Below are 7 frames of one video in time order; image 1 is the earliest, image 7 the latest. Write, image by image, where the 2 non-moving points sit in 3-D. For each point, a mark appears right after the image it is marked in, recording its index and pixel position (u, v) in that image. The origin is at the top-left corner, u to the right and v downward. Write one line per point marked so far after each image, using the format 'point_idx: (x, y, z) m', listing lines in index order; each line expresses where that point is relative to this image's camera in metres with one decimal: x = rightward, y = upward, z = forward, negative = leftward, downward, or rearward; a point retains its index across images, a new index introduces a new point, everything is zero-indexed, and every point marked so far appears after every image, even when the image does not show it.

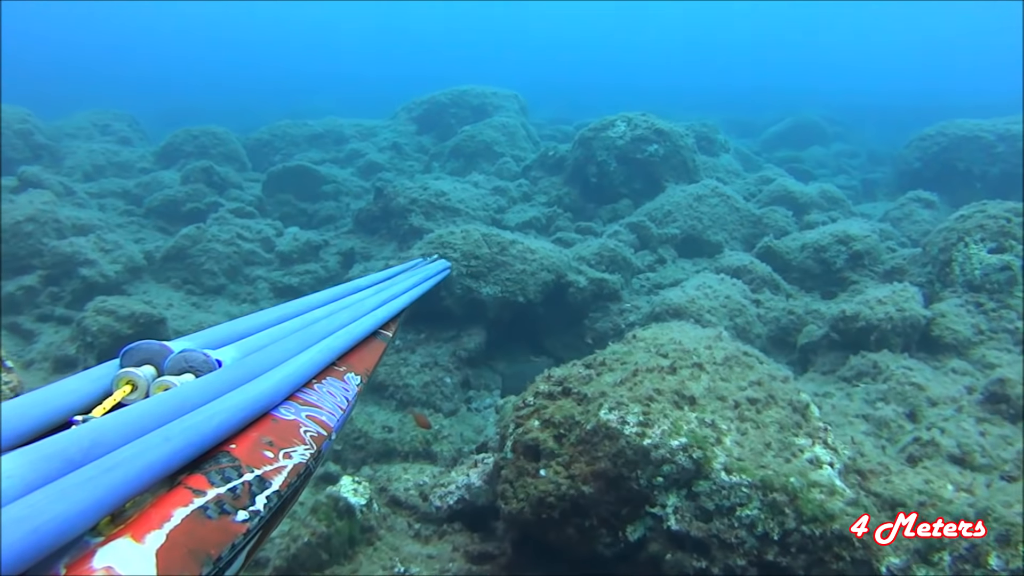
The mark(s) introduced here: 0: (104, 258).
0: (-6.4, +0.4, +8.3) m
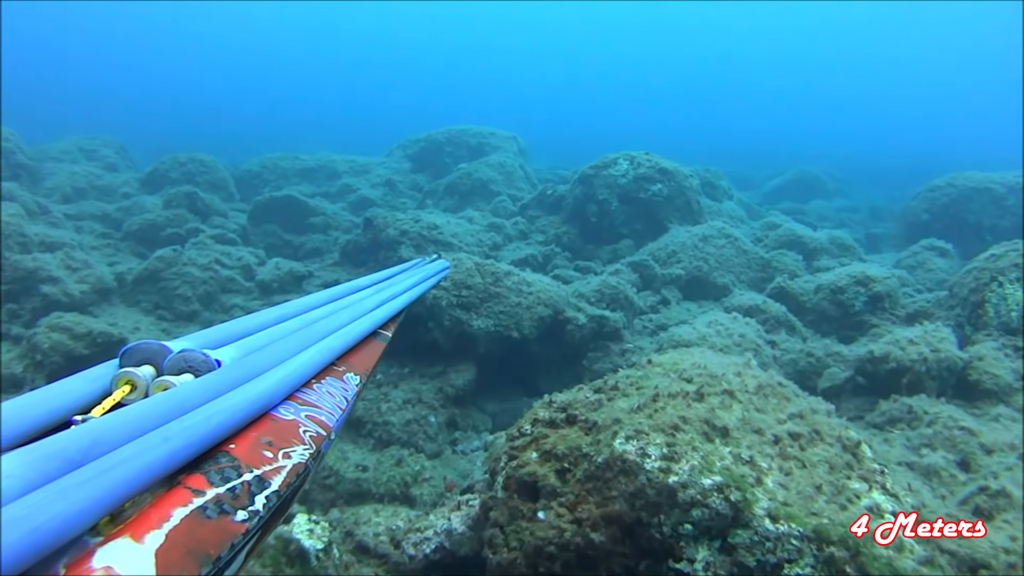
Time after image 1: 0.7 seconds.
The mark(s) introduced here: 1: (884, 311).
0: (-6.4, +0.2, +7.7) m
1: (+4.9, -0.3, +7.0) m
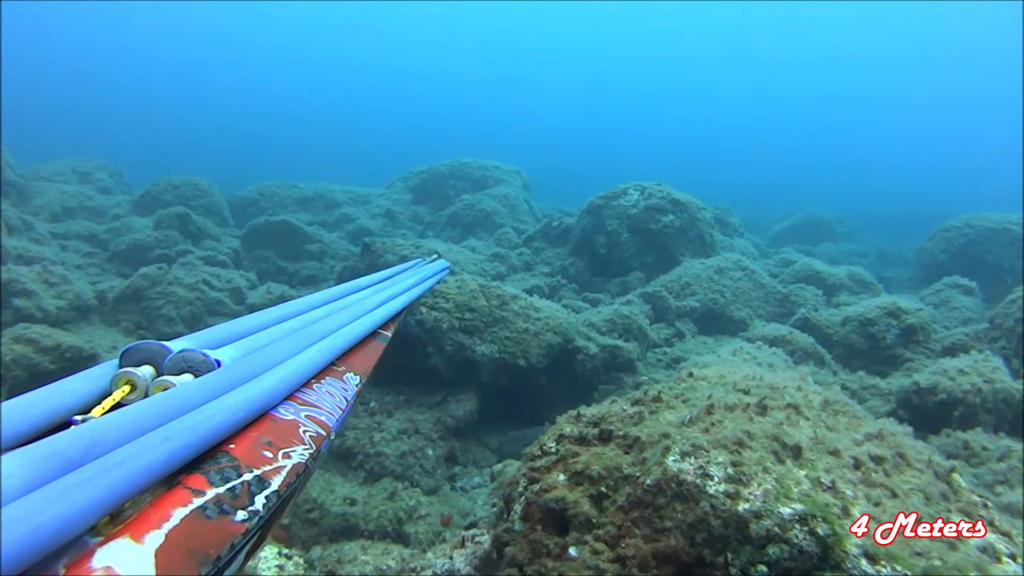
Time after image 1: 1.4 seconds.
0: (-6.3, 0.0, +7.1) m
1: (+5.0, -0.7, +6.5) m
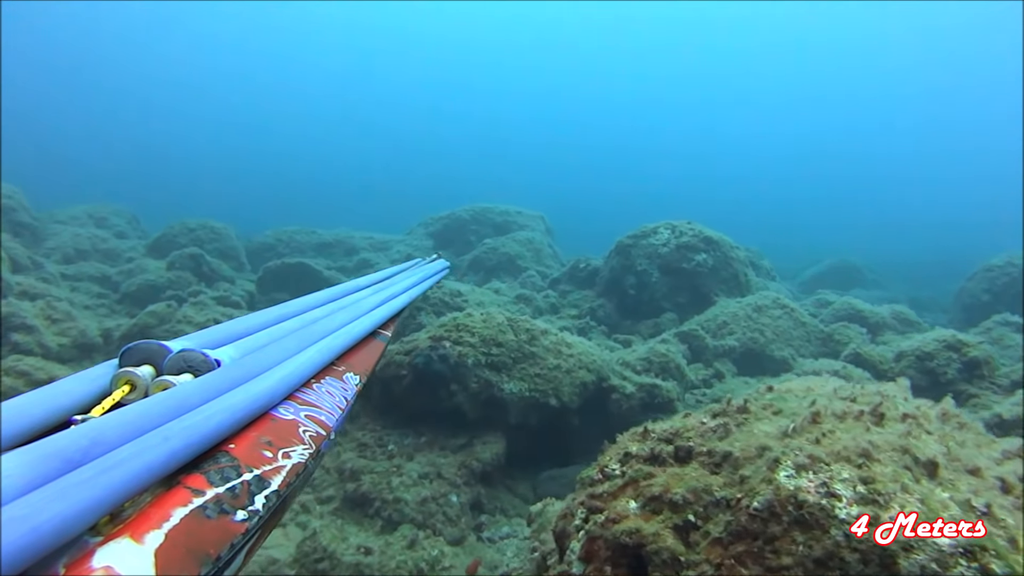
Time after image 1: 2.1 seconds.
0: (-6.0, -0.5, +6.9) m
1: (+5.3, -1.0, +5.9) m
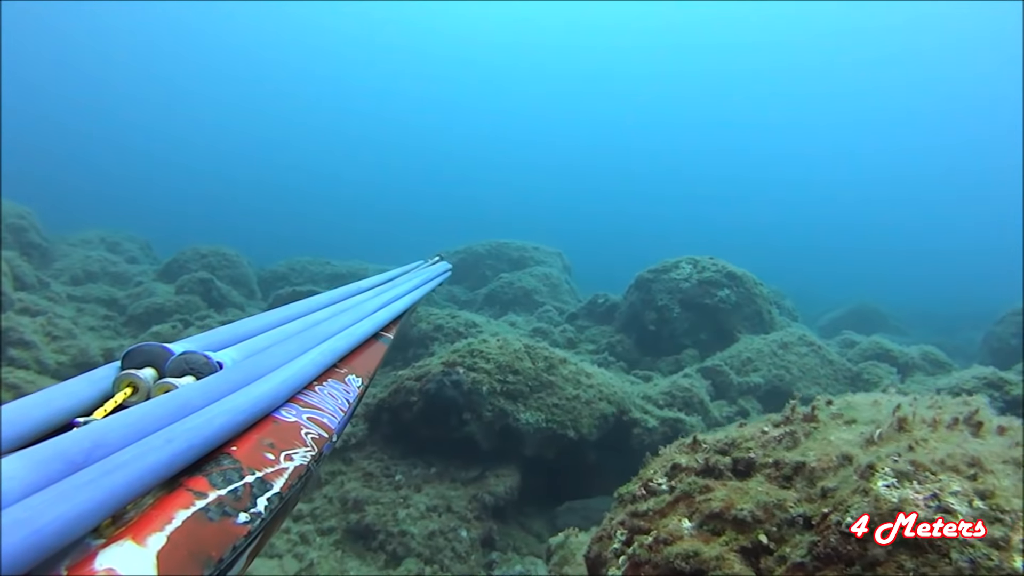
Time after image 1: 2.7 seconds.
0: (-5.8, -0.7, +6.6) m
1: (+5.5, -1.4, +5.5) m
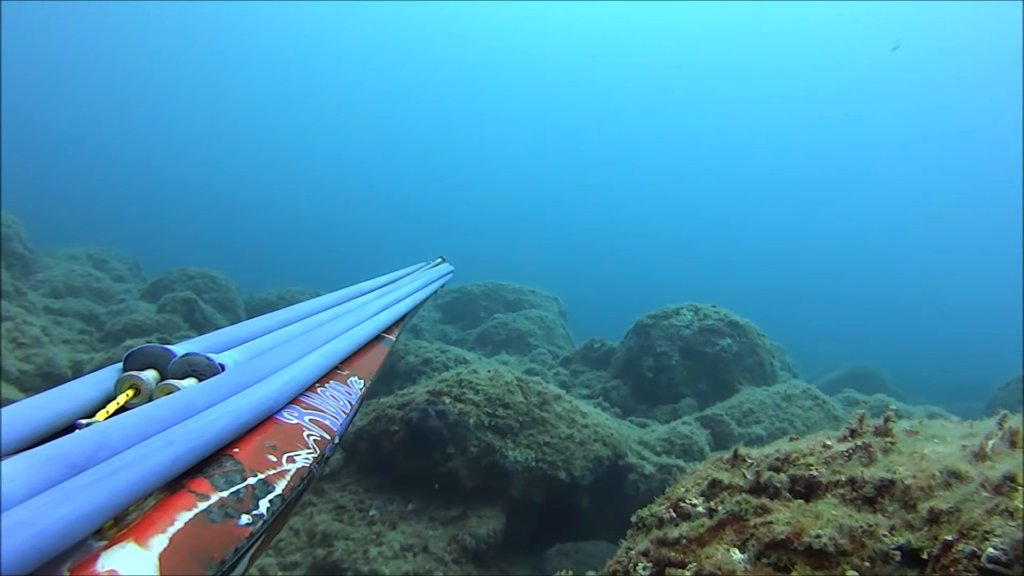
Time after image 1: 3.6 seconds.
0: (-5.9, -0.8, +6.3) m
1: (+5.4, -1.9, +5.2) m
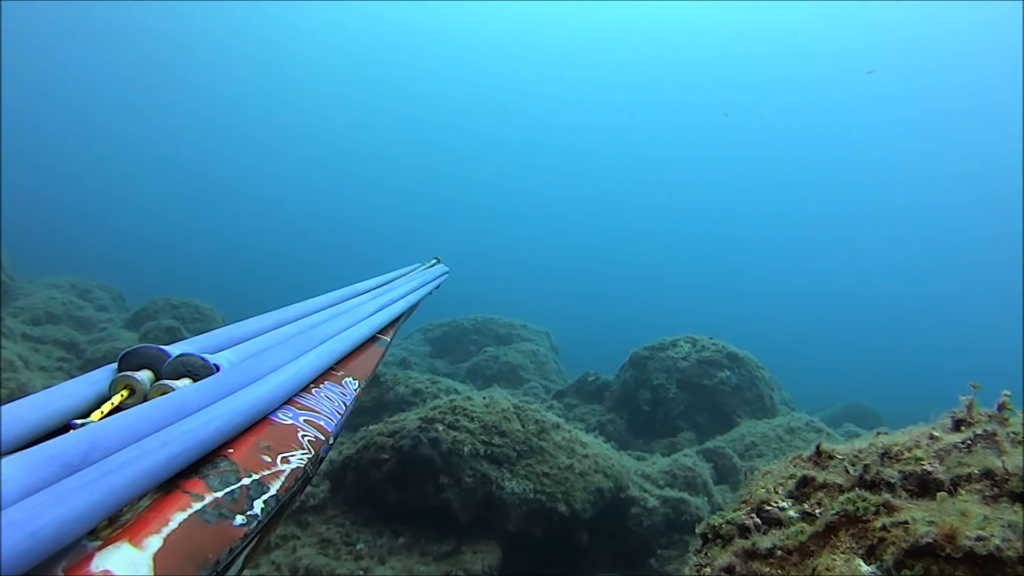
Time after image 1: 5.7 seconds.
0: (-5.9, -1.0, +6.0) m
1: (+5.3, -2.2, +5.0) m
